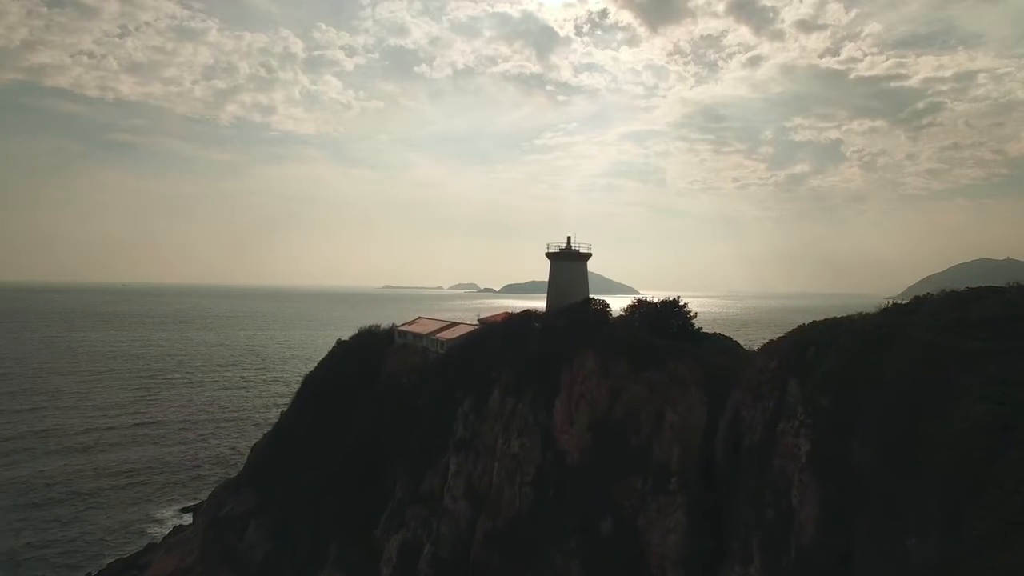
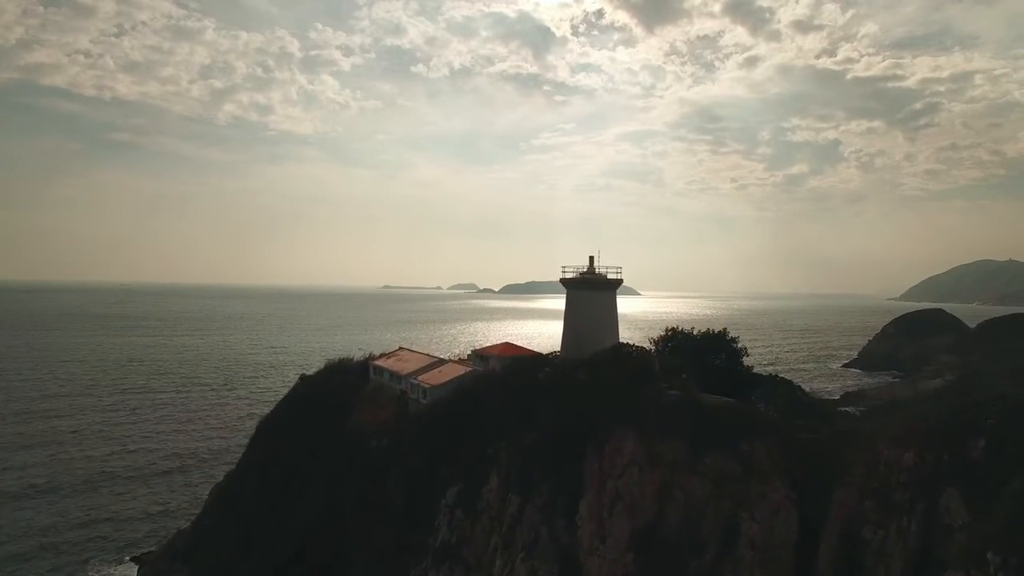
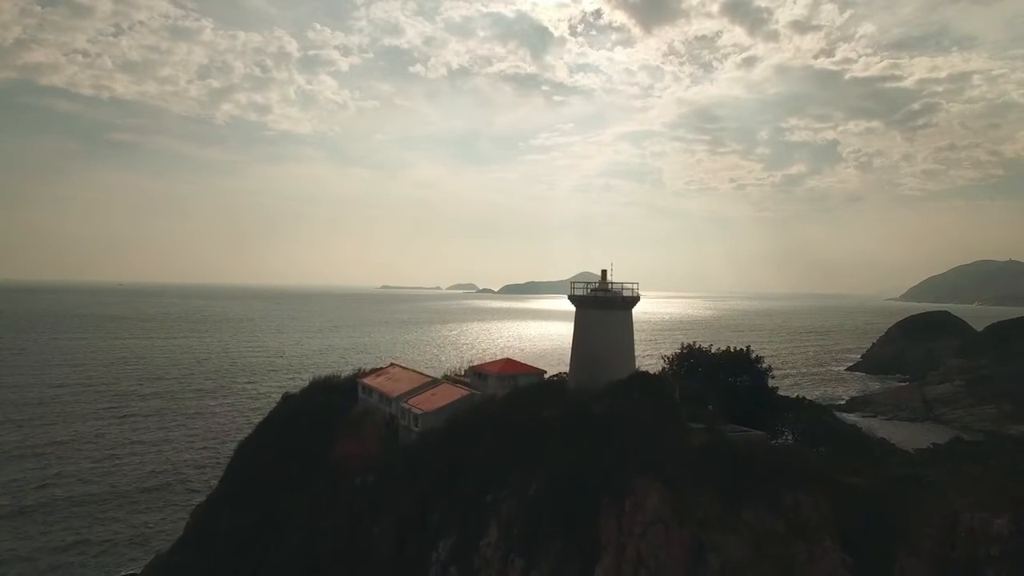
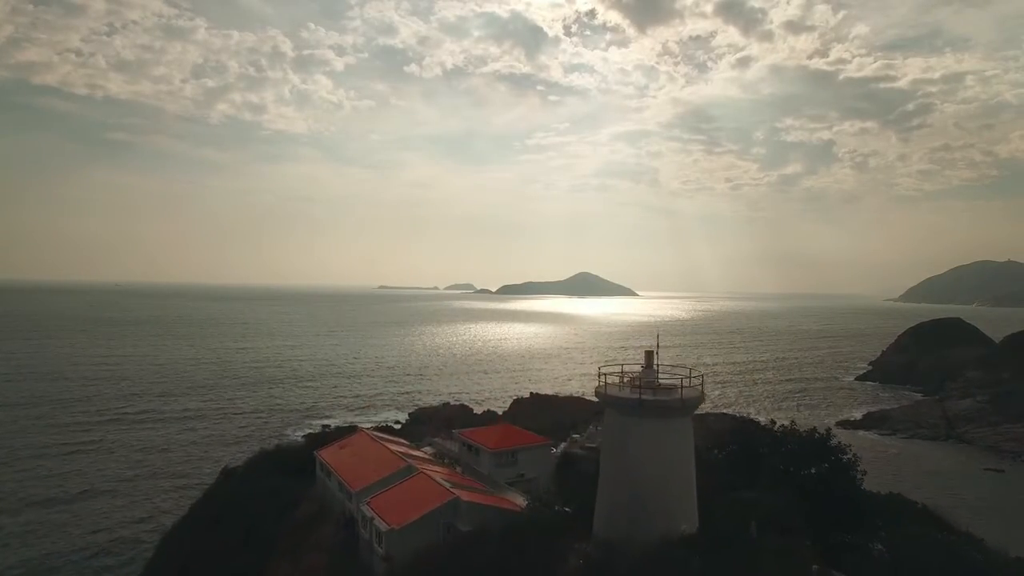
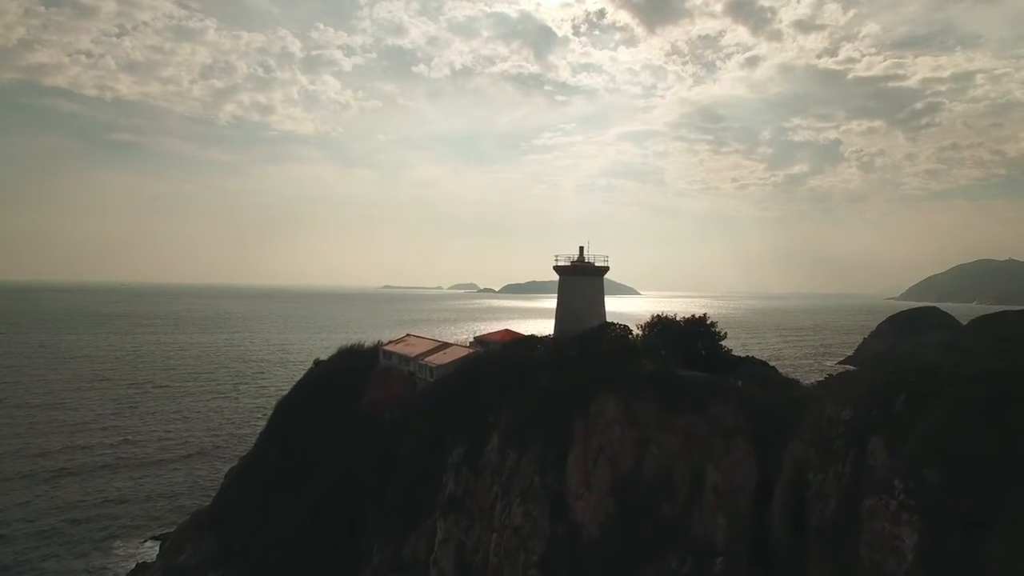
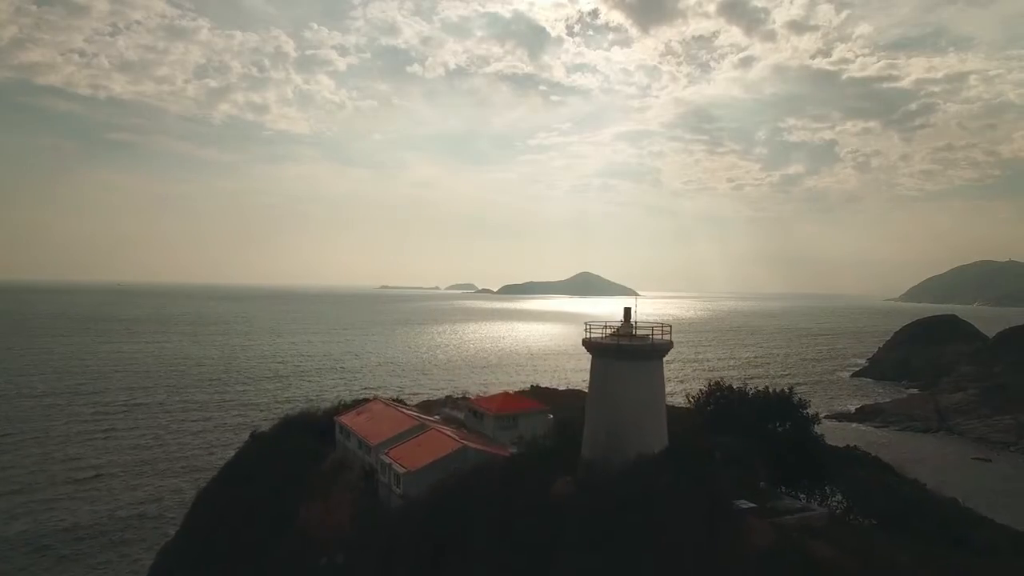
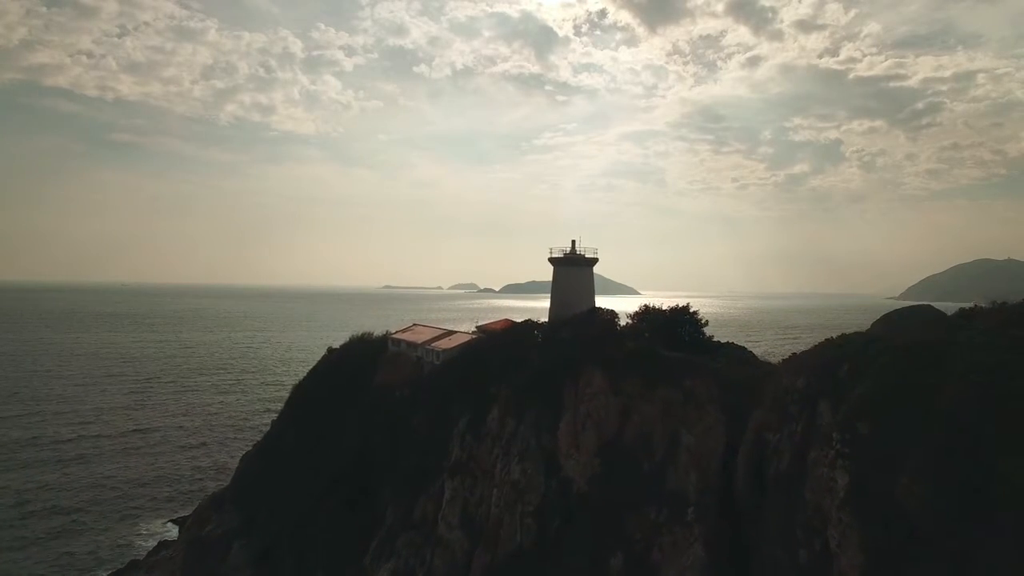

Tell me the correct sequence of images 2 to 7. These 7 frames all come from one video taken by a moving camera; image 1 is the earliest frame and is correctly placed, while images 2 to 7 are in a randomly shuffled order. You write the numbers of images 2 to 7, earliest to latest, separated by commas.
7, 5, 2, 3, 6, 4
